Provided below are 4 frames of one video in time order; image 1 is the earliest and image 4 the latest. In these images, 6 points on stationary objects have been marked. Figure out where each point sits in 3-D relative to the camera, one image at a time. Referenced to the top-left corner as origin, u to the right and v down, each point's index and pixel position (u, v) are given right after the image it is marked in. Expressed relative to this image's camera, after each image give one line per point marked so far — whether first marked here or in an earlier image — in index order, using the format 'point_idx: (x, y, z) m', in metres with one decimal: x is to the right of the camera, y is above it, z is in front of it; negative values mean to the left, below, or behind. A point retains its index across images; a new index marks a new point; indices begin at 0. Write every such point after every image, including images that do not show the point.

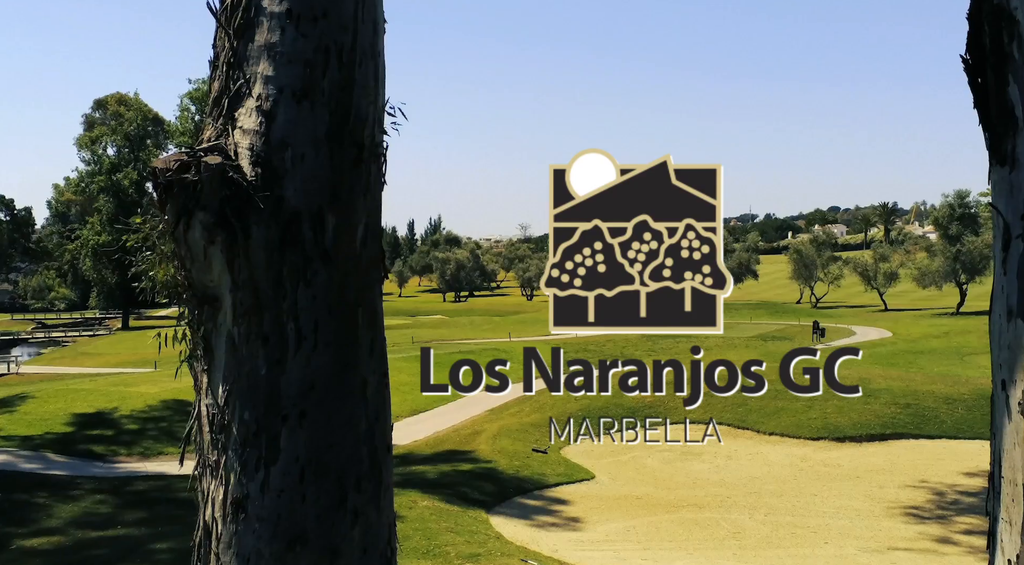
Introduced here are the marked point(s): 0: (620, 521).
0: (+1.6, -3.4, +15.2) m
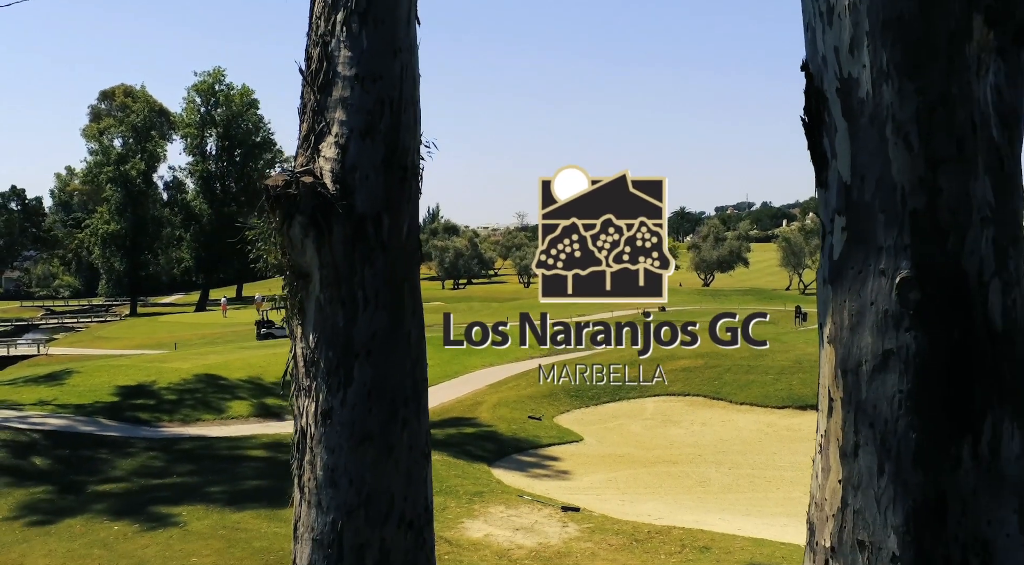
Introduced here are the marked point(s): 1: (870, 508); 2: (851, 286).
0: (+1.5, -3.2, +17.7) m
1: (+2.0, -1.3, +6.0) m
2: (+2.0, 0.0, +6.2) m
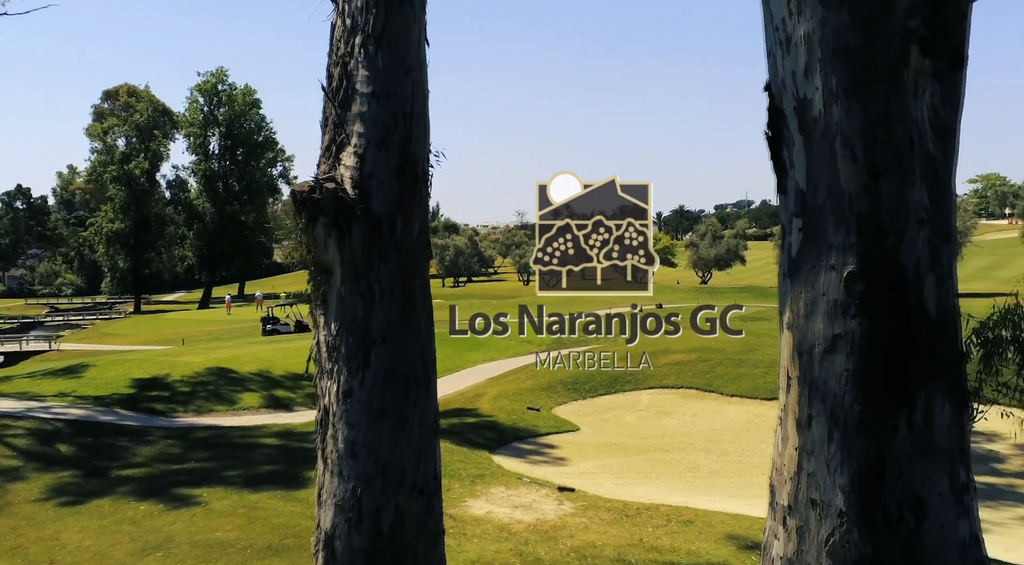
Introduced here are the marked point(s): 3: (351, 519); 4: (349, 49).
0: (+1.5, -3.1, +18.6) m
1: (+2.0, -1.2, +7.0) m
2: (+2.0, 0.0, +7.2) m
3: (-1.3, -1.9, +8.4) m
4: (-1.4, +2.0, +8.8) m
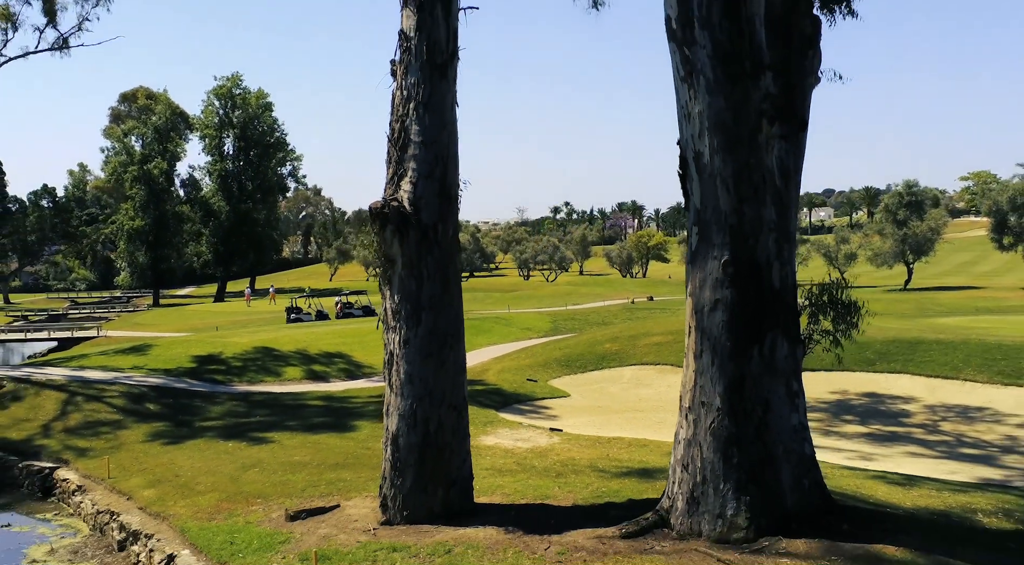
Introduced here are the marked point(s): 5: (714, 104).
0: (+1.6, -2.9, +22.9) m
1: (+2.1, -1.1, +11.2) m
2: (+2.0, +0.2, +11.4) m
3: (-1.2, -1.7, +12.7) m
4: (-1.3, +2.1, +13.1) m
5: (+2.1, +1.9, +11.2) m
